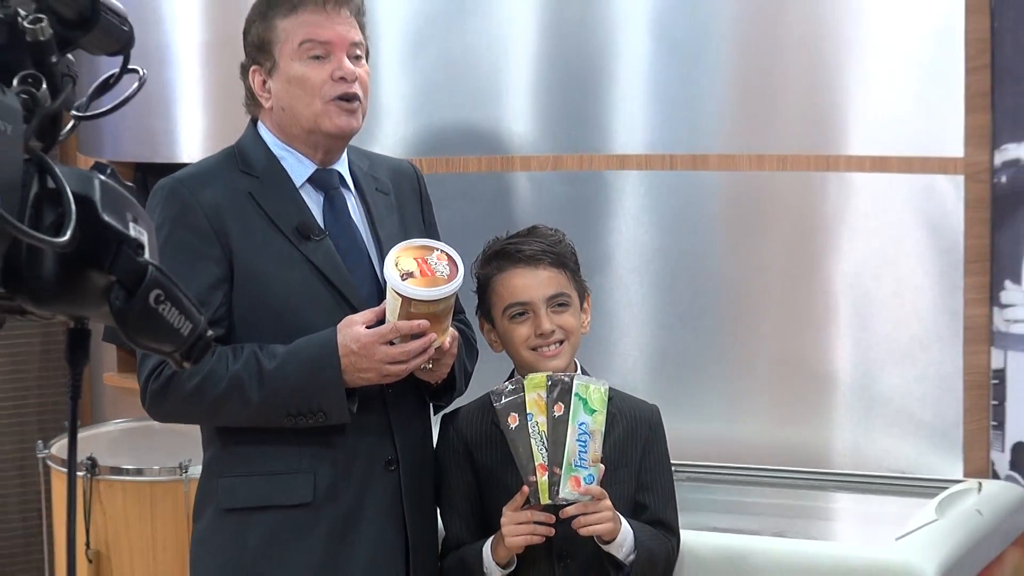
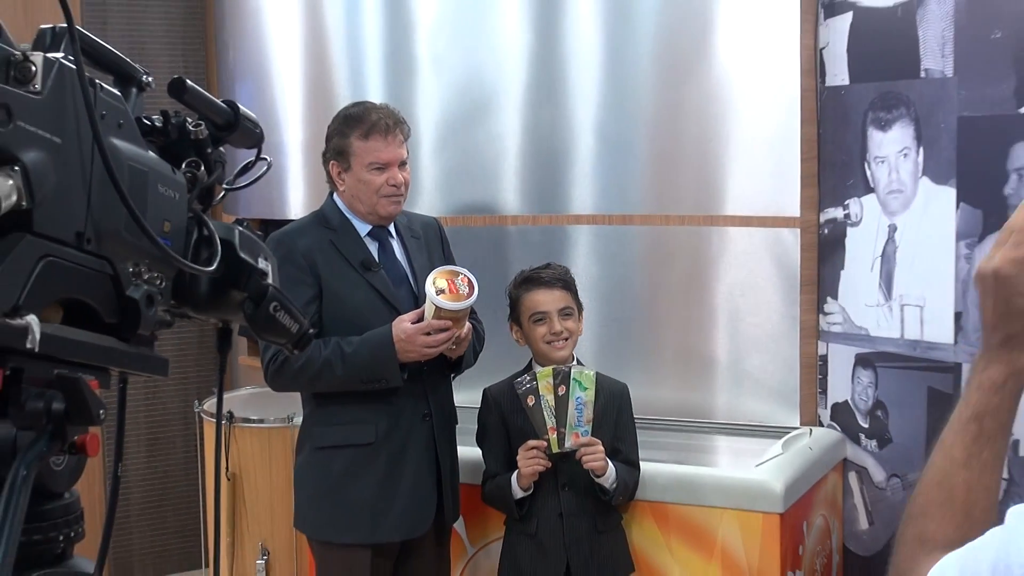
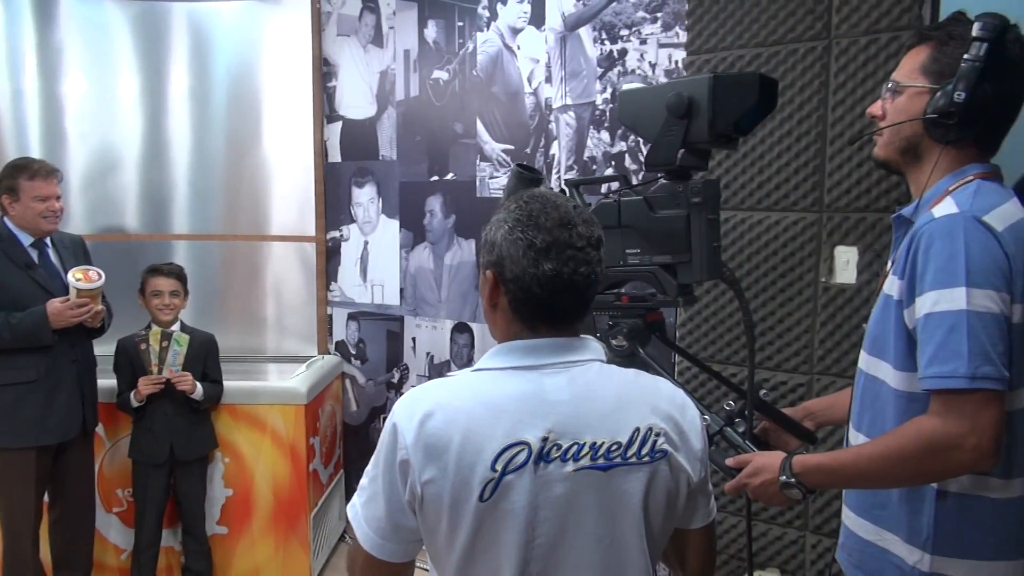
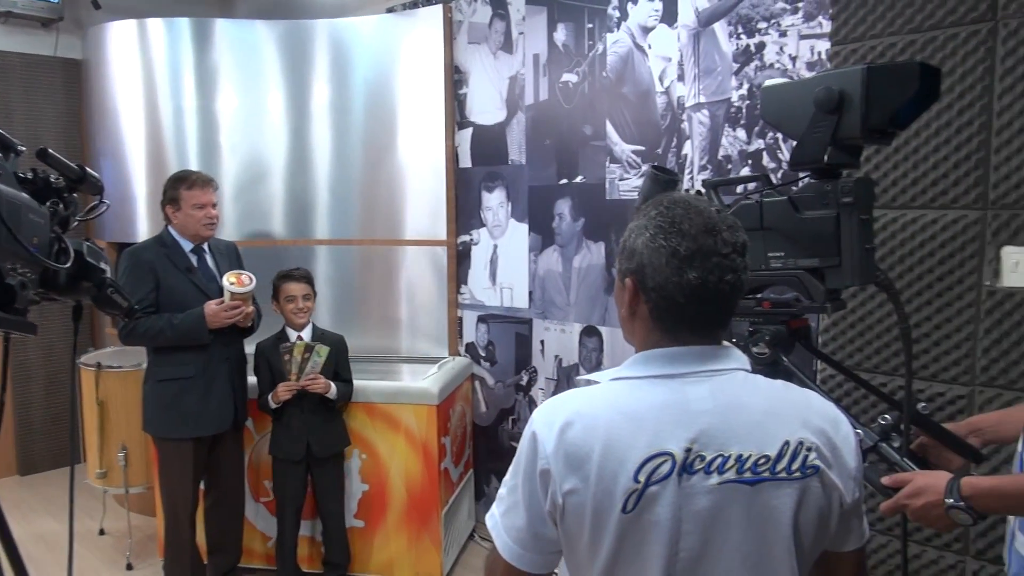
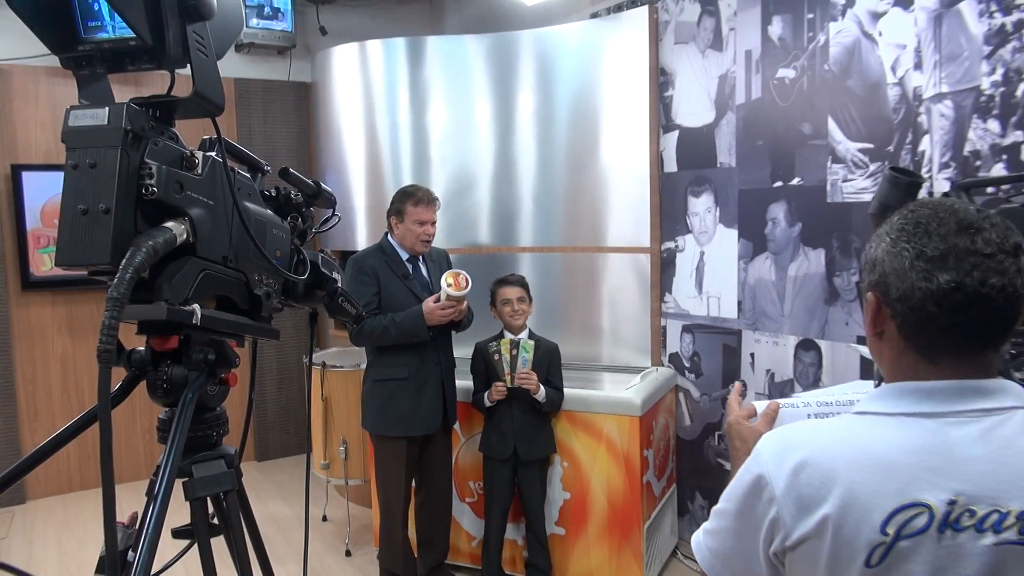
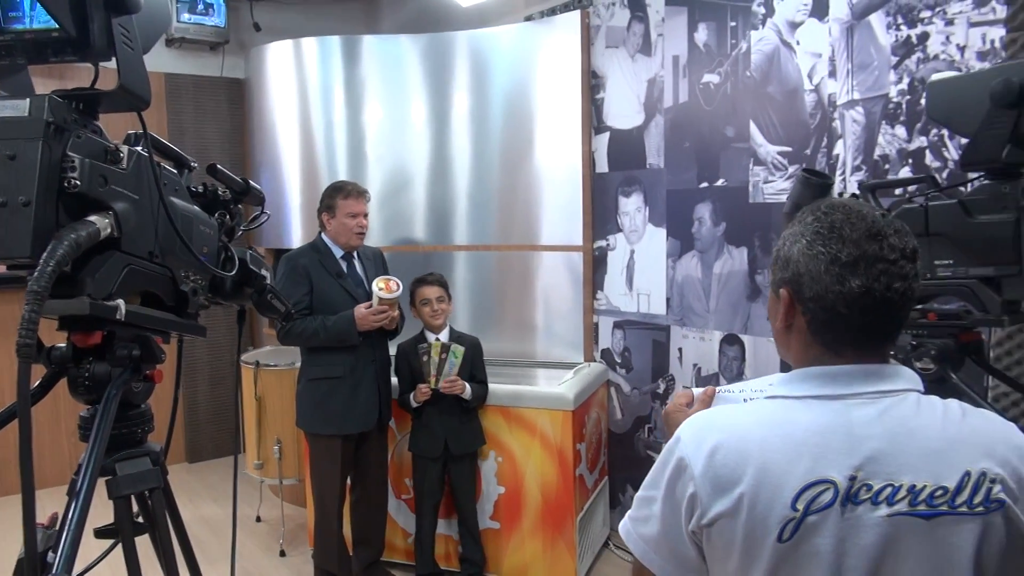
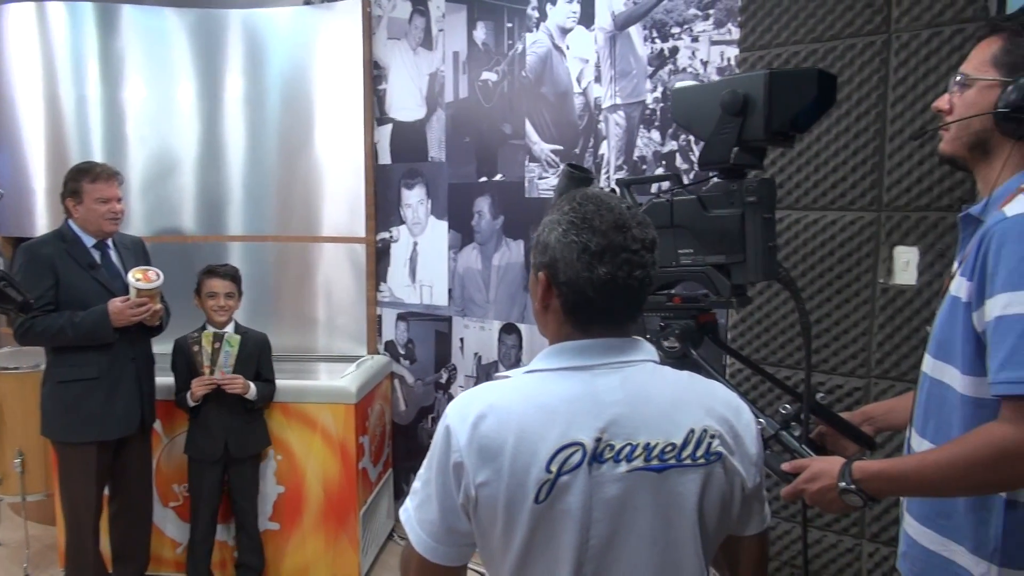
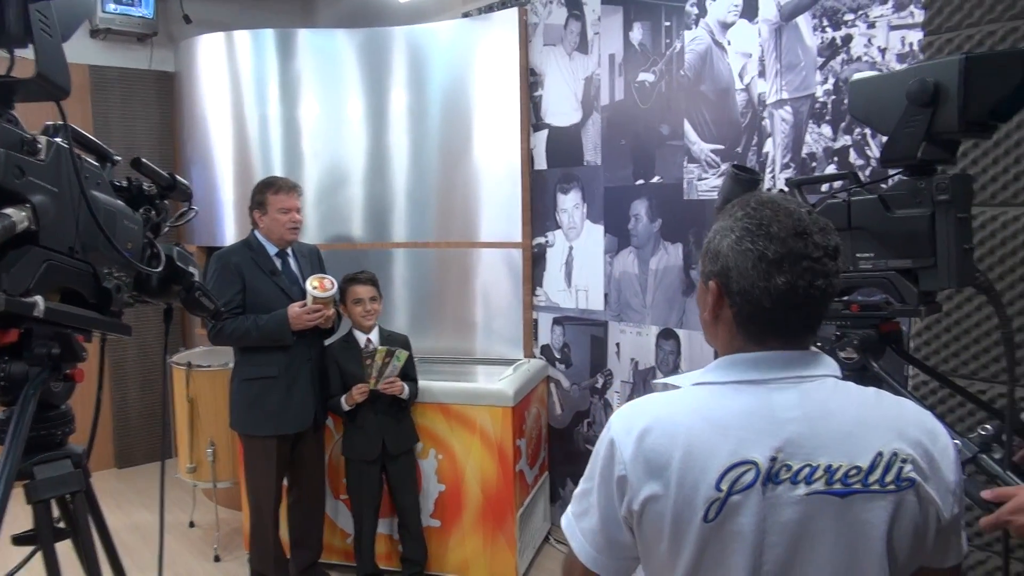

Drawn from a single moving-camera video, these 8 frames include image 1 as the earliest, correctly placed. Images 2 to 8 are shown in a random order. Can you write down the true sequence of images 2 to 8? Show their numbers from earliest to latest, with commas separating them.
2, 5, 6, 8, 4, 7, 3
